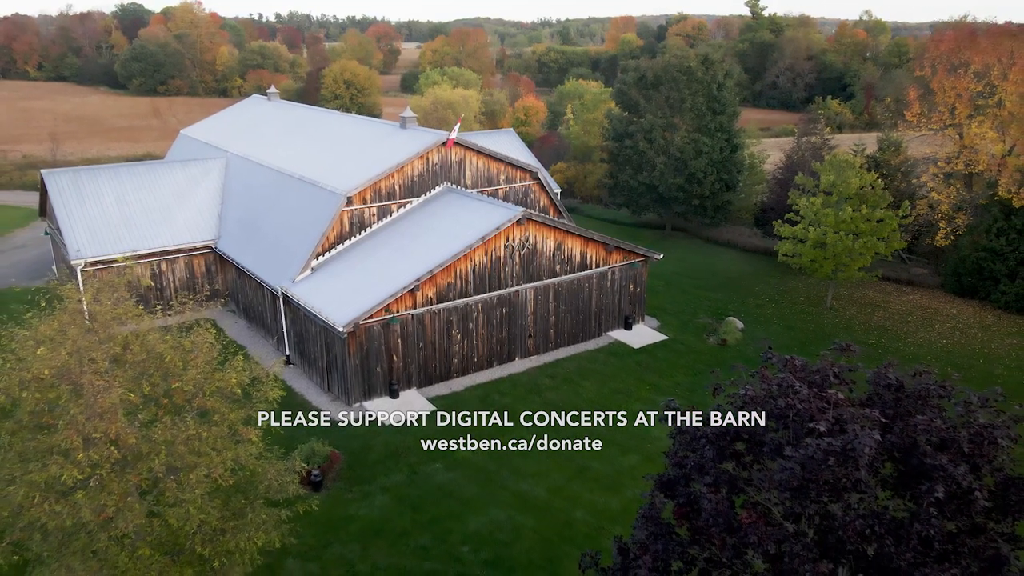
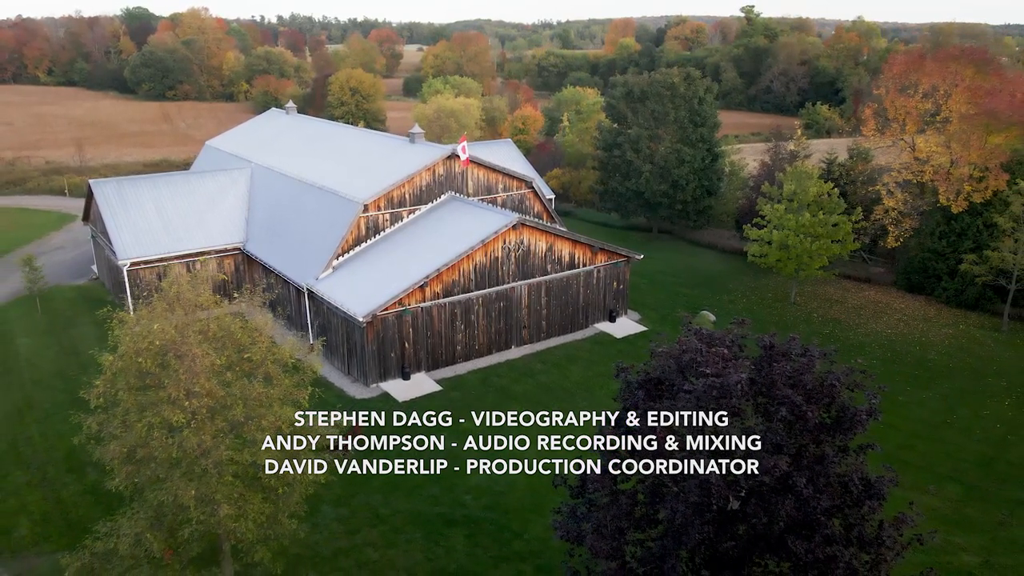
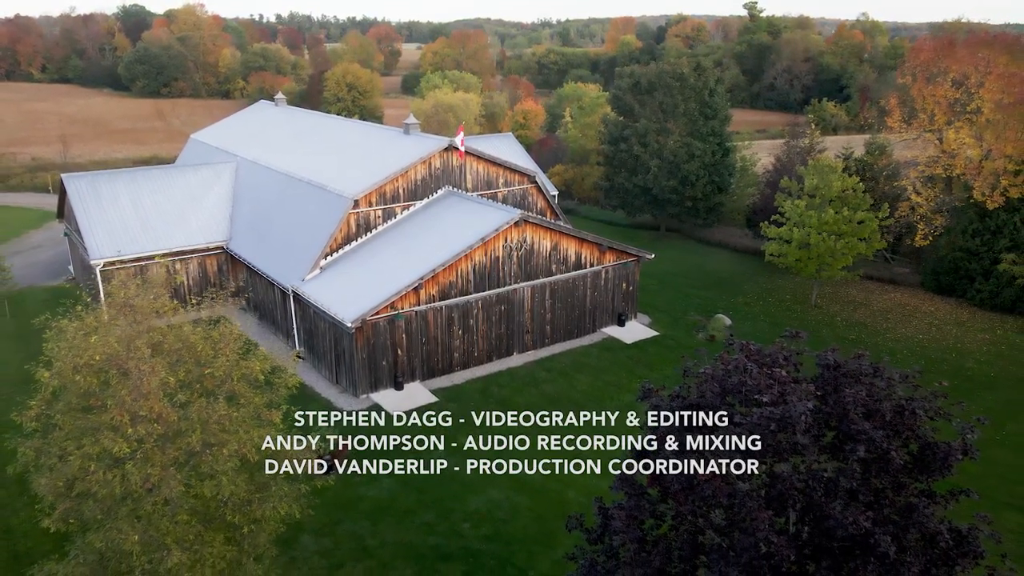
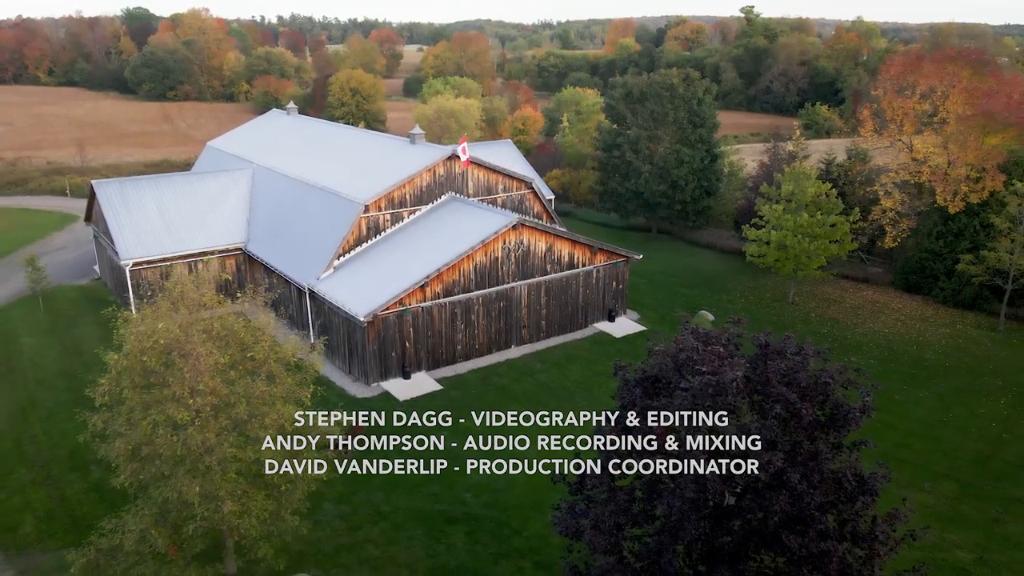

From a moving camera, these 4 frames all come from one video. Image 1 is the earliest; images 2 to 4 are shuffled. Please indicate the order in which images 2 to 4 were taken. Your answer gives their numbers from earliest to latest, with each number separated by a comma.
3, 2, 4
